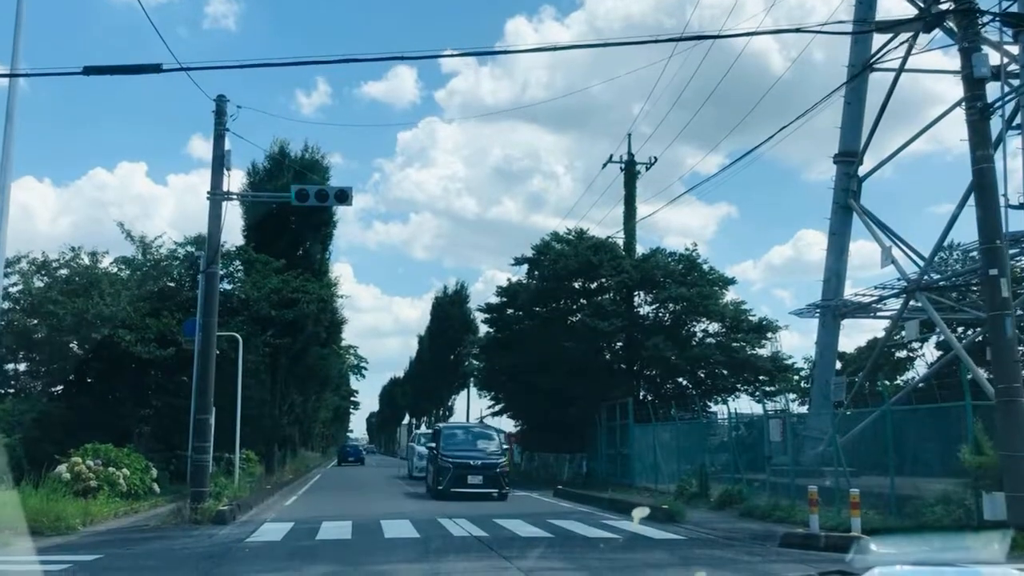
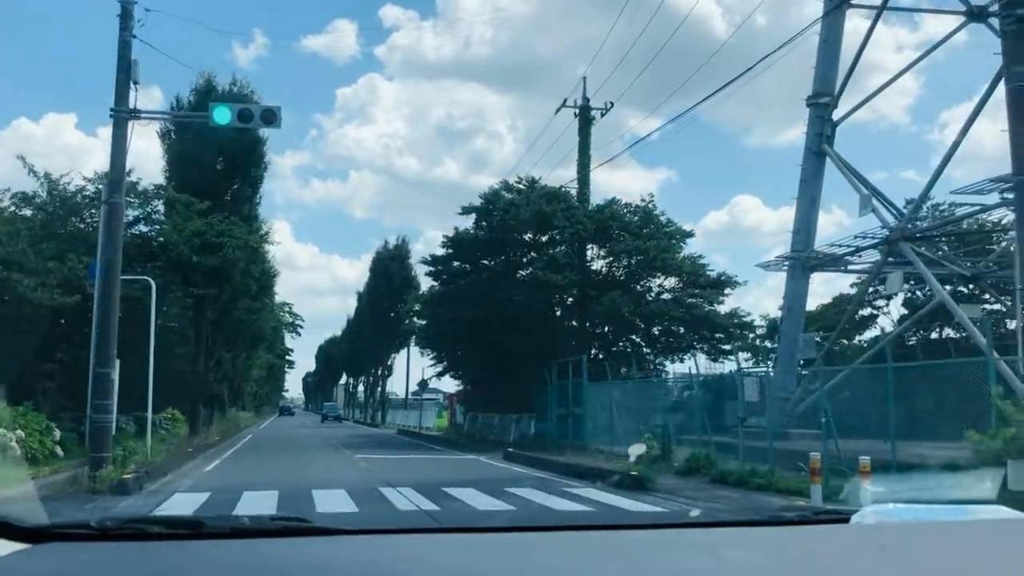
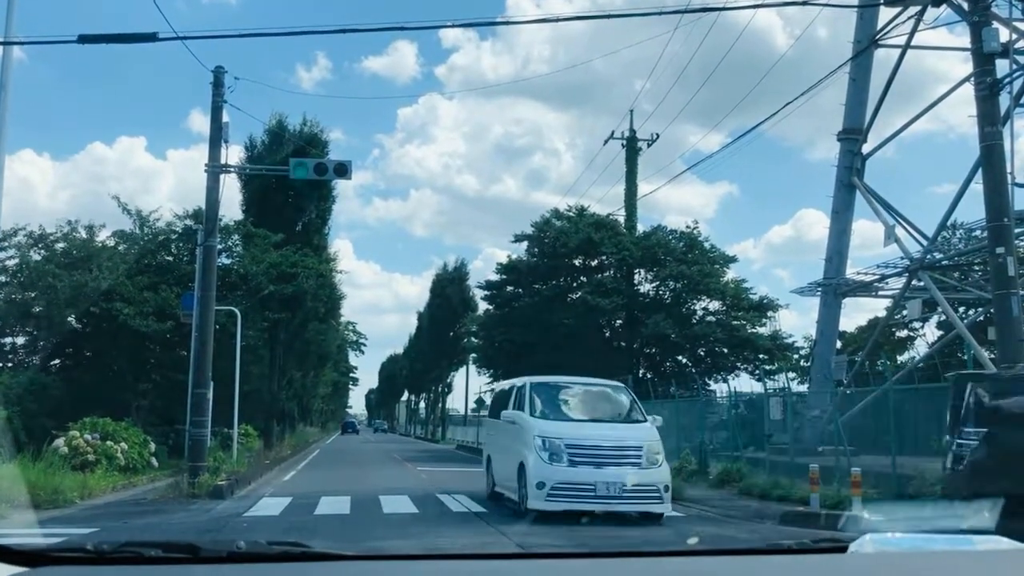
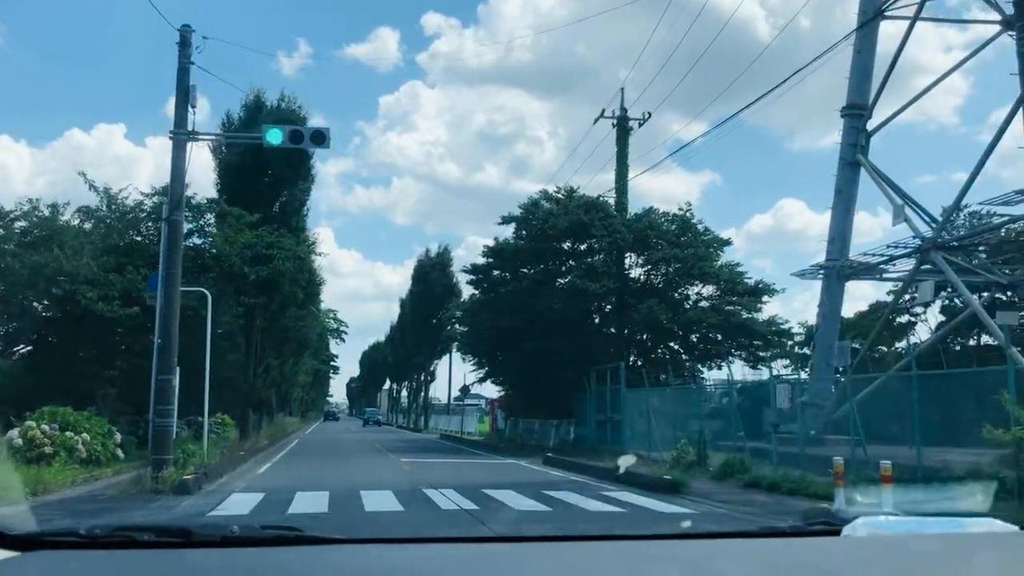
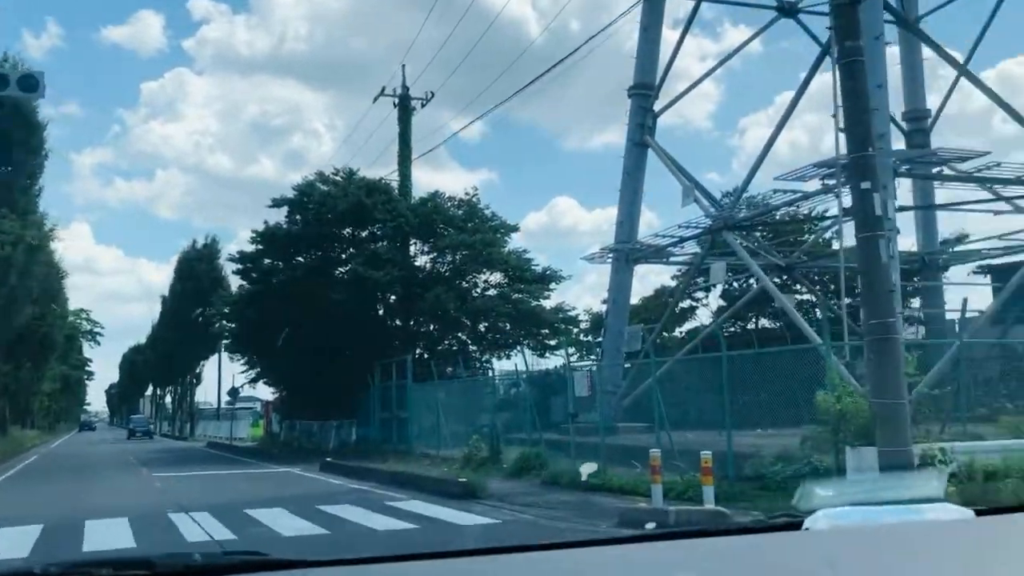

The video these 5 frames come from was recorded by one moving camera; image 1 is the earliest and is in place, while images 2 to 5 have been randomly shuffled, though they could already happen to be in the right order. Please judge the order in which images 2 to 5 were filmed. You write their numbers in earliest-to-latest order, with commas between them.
3, 4, 2, 5
